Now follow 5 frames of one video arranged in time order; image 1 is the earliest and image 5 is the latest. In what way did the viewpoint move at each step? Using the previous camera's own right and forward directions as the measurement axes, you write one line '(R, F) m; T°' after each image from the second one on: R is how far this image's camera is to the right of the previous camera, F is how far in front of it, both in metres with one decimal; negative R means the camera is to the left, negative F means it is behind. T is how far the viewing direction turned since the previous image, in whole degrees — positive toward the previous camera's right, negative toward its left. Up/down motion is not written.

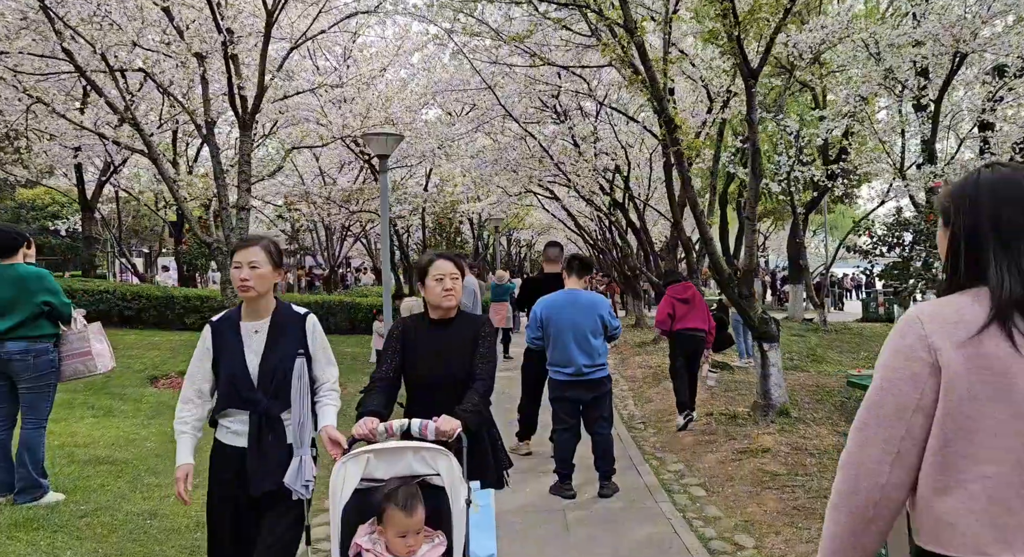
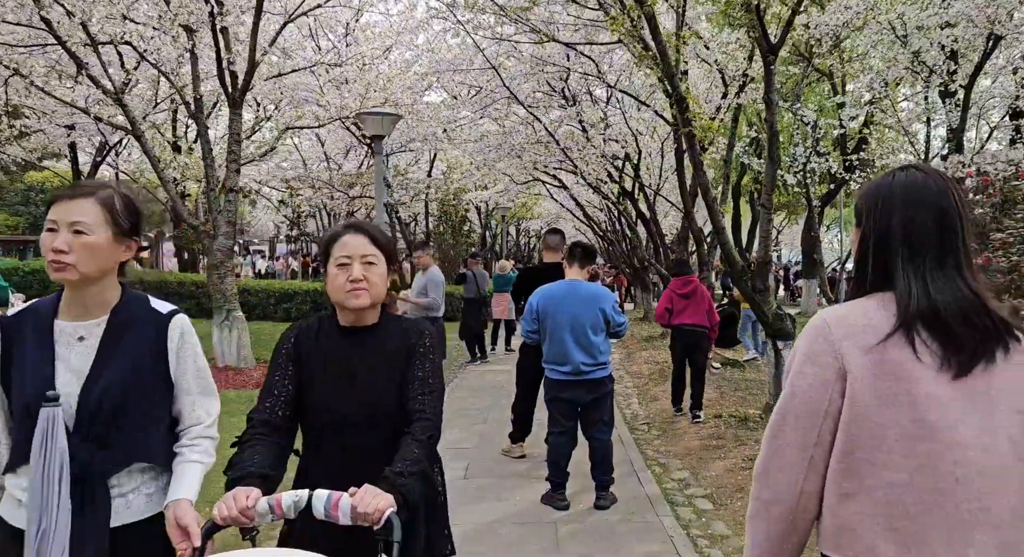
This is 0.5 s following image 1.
(+0.1, +0.6) m; -1°
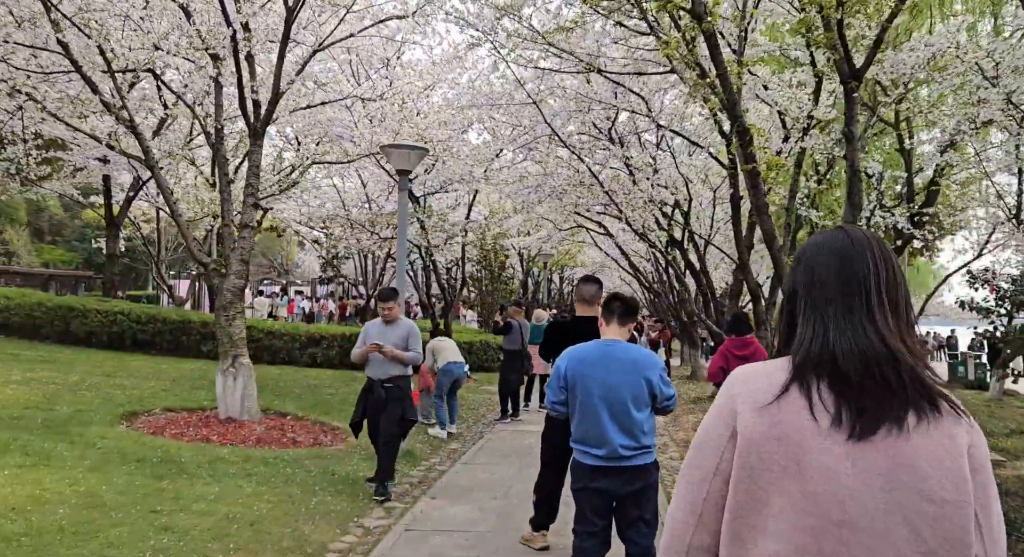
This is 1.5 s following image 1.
(+0.1, +1.0) m; -3°
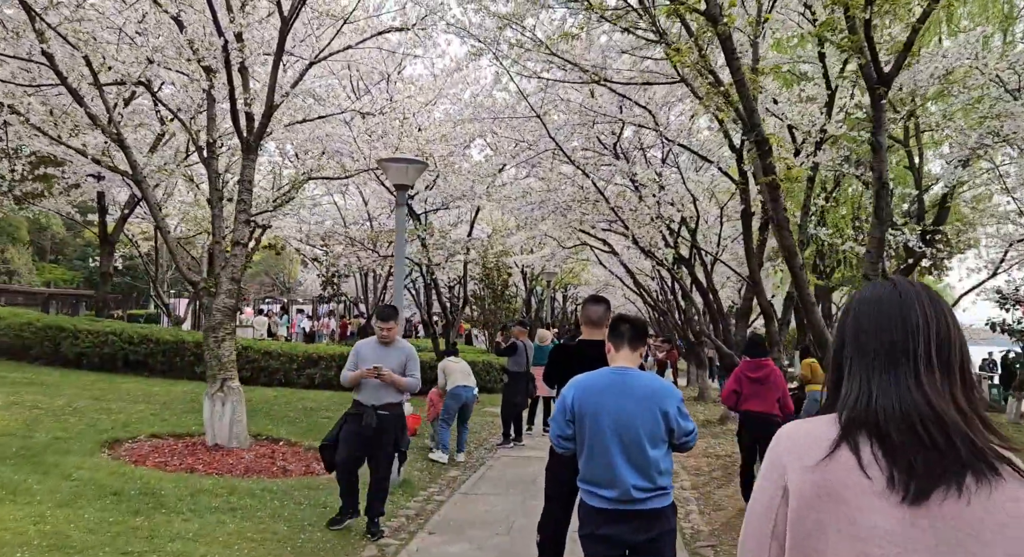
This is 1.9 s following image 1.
(0.0, +0.4) m; 0°
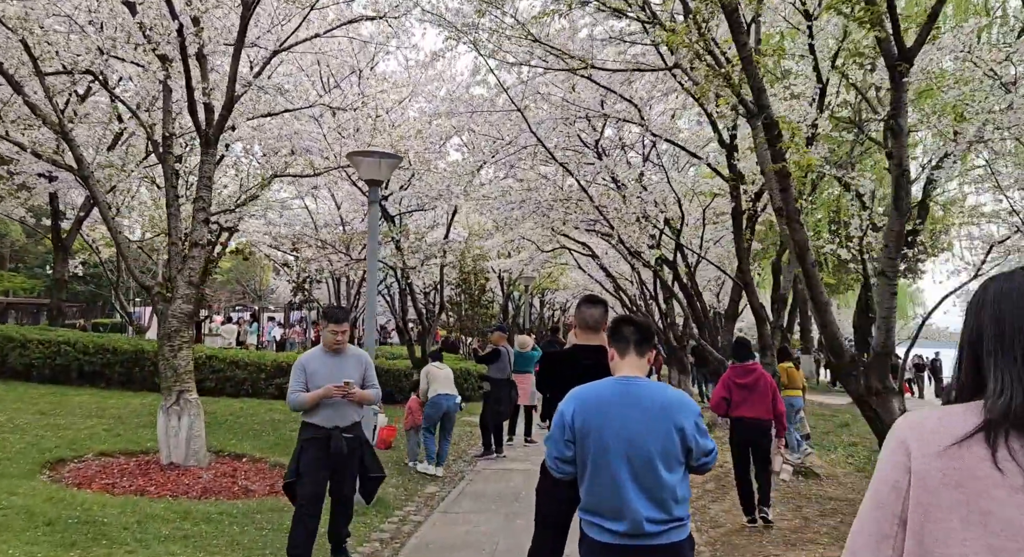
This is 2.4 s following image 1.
(-0.1, +0.6) m; +2°
